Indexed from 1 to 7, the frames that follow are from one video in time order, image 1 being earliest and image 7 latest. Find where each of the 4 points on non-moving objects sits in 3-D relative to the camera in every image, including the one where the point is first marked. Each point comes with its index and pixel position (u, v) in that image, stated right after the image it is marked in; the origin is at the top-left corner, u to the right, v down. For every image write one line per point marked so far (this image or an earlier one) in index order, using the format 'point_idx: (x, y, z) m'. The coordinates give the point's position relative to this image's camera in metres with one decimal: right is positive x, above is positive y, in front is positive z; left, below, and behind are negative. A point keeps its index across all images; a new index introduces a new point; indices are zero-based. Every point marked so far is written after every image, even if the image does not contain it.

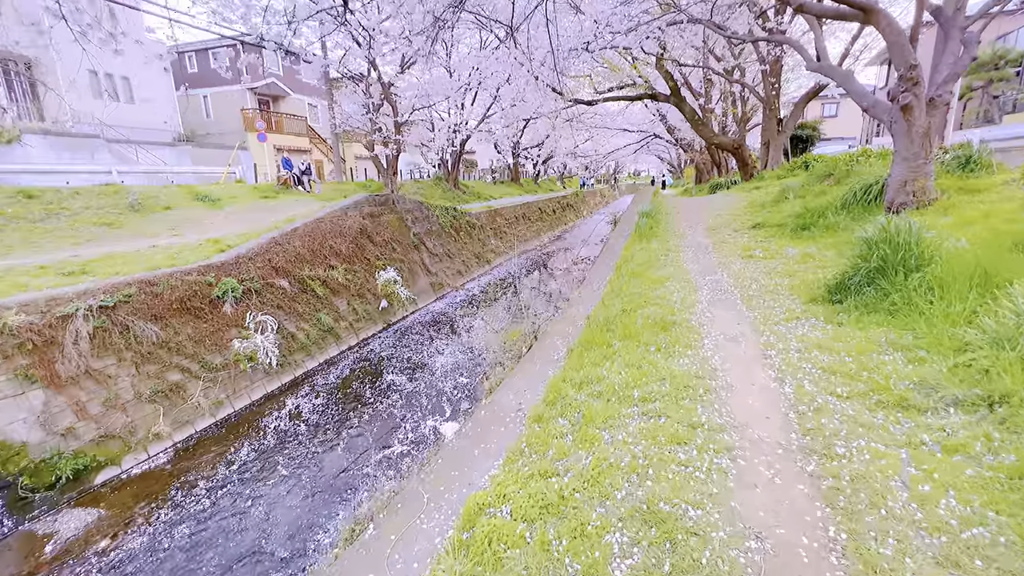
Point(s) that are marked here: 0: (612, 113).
0: (+4.1, +7.2, +18.5) m
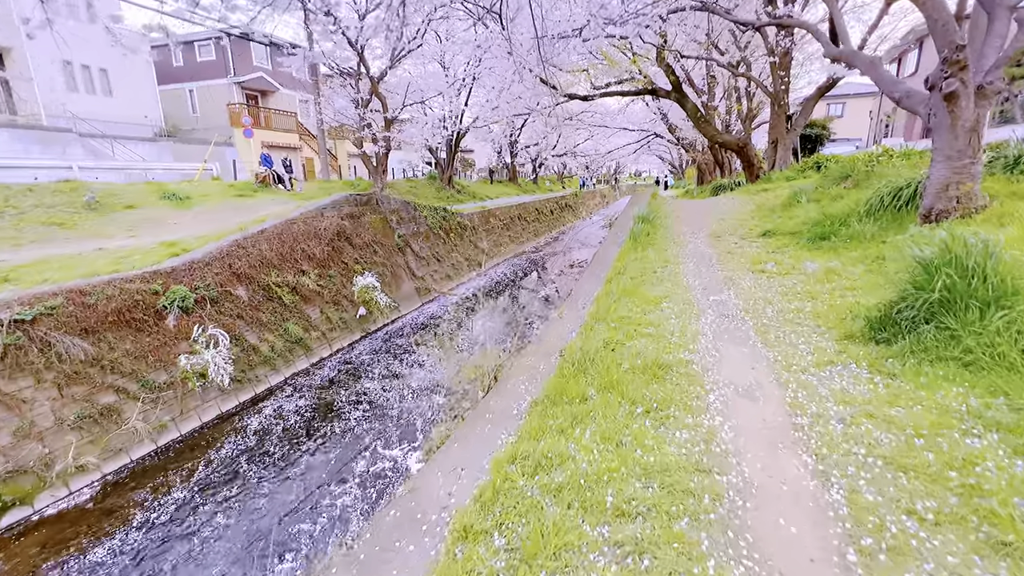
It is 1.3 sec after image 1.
0: (+4.0, +7.1, +17.9) m
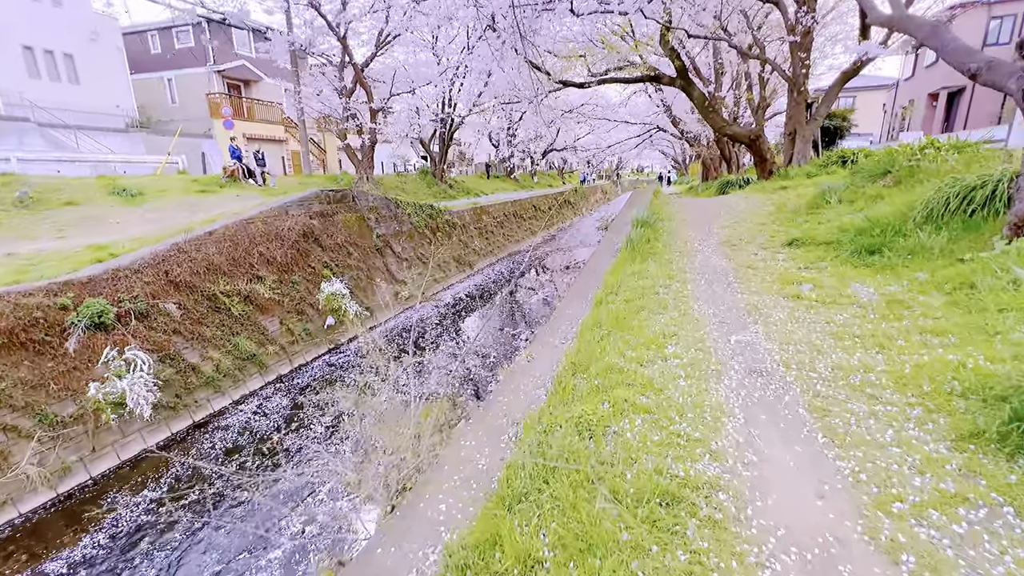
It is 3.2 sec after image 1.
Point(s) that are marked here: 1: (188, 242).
0: (+3.8, +7.0, +17.1) m
1: (-4.0, +0.6, +5.5) m
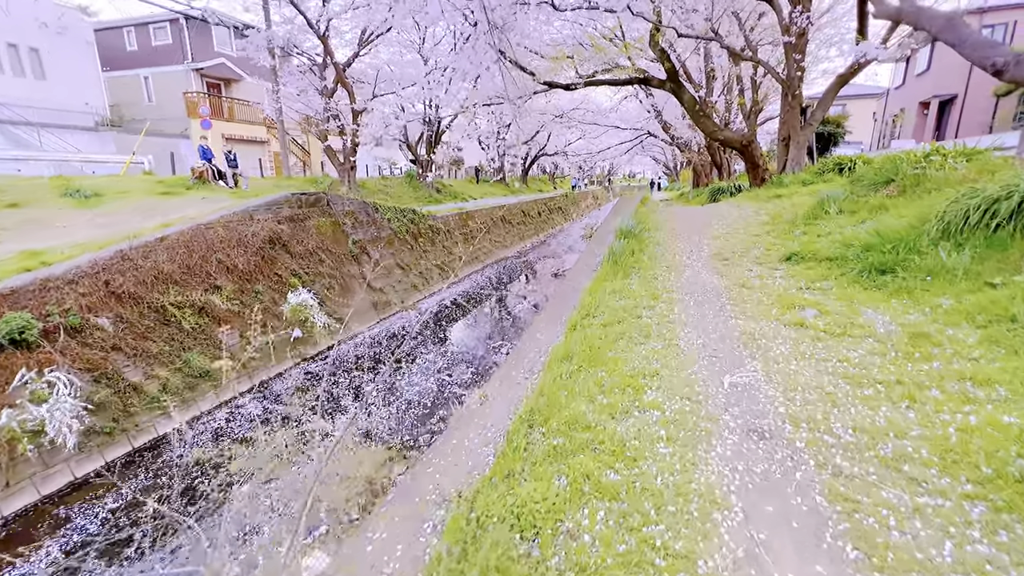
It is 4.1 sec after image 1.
0: (+3.4, +6.7, +16.8) m
1: (-4.2, +0.4, +5.0) m
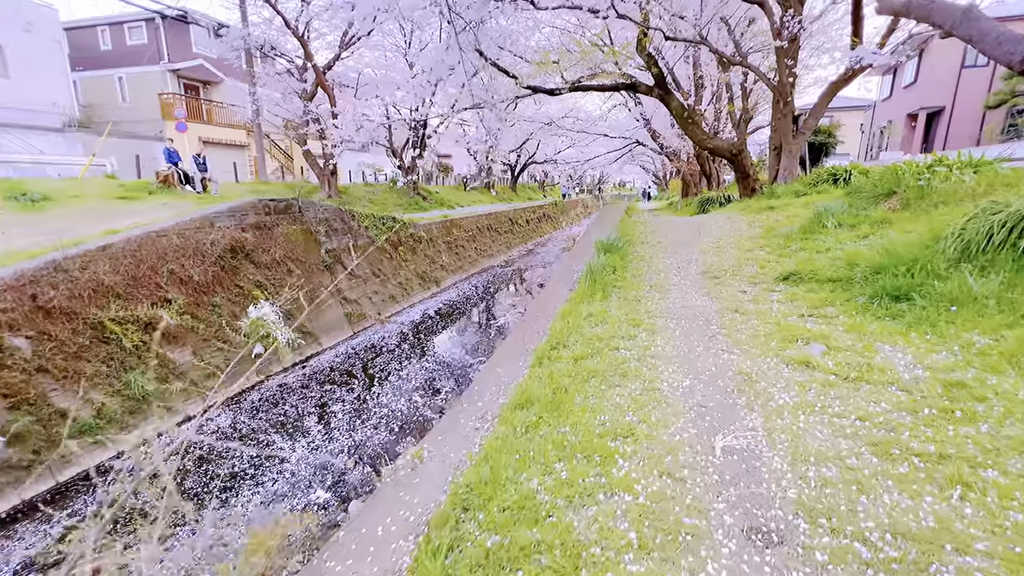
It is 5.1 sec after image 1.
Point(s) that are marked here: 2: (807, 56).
0: (+2.9, +6.4, +16.6) m
1: (-4.5, +0.3, +4.6) m
2: (+5.4, +4.2, +8.1) m
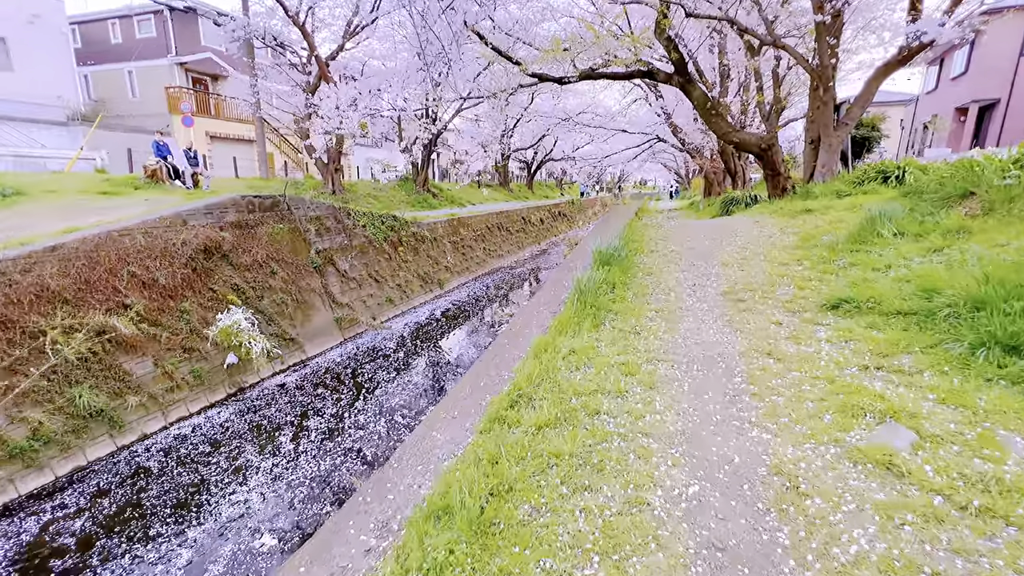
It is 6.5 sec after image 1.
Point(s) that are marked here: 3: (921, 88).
0: (+3.4, +6.3, +15.8) m
1: (-4.6, +0.2, +4.1) m
2: (+5.5, +4.0, +7.3) m
3: (+14.7, +7.2, +16.0) m
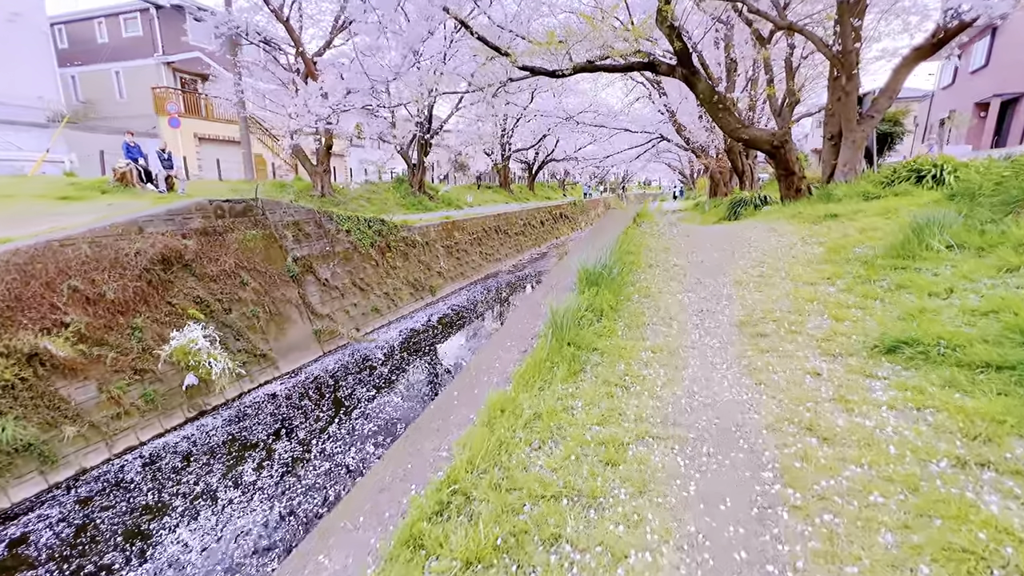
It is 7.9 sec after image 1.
0: (+3.4, +6.1, +15.3) m
1: (-4.8, +0.1, +3.7) m
2: (+5.3, +3.9, +6.7) m
3: (+14.7, +7.0, +15.4) m
